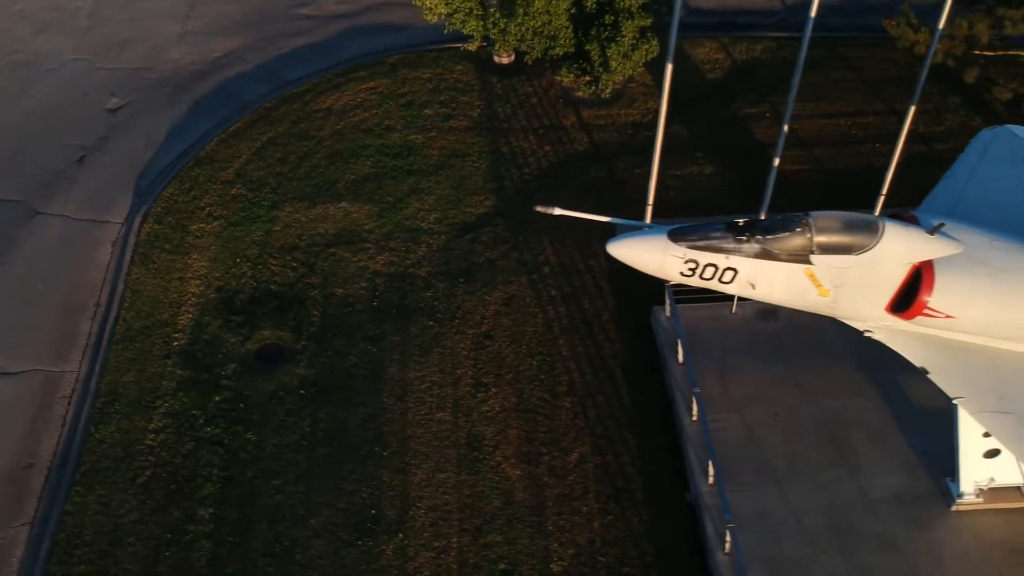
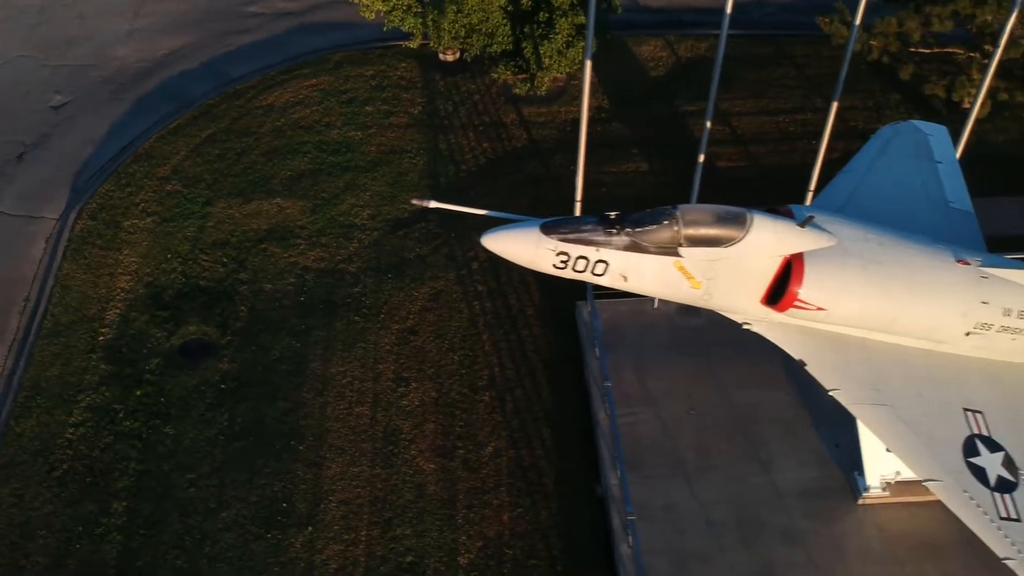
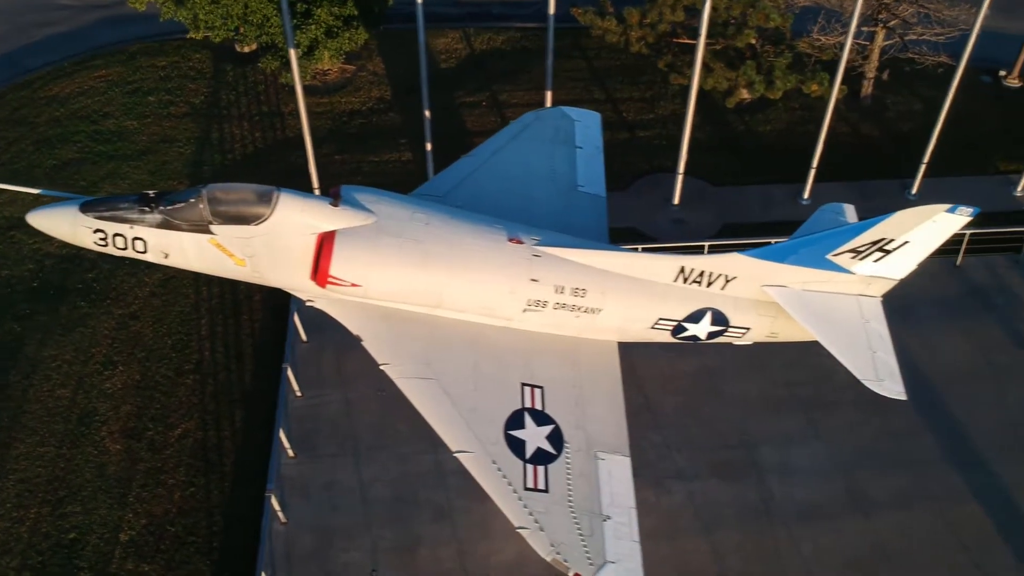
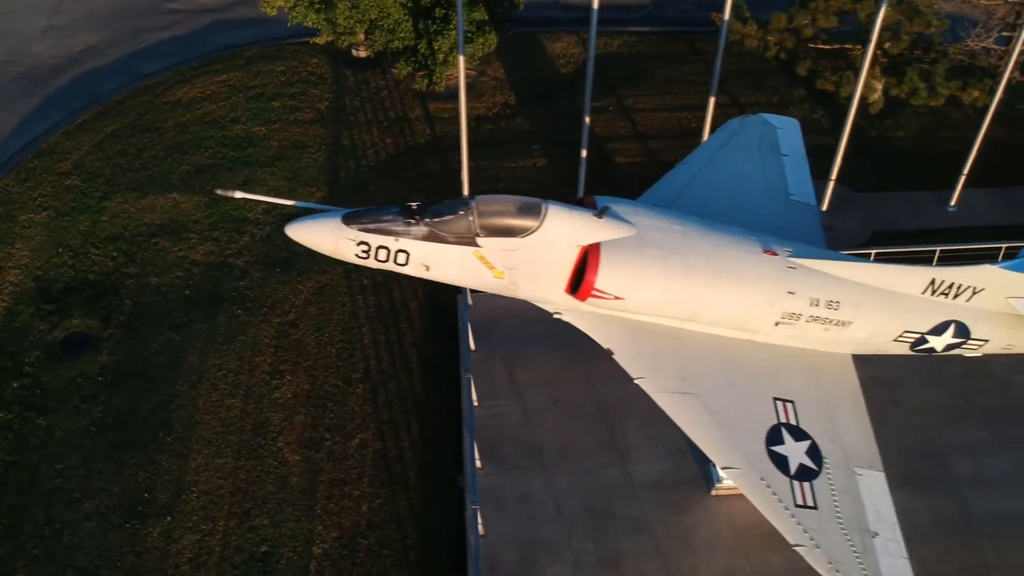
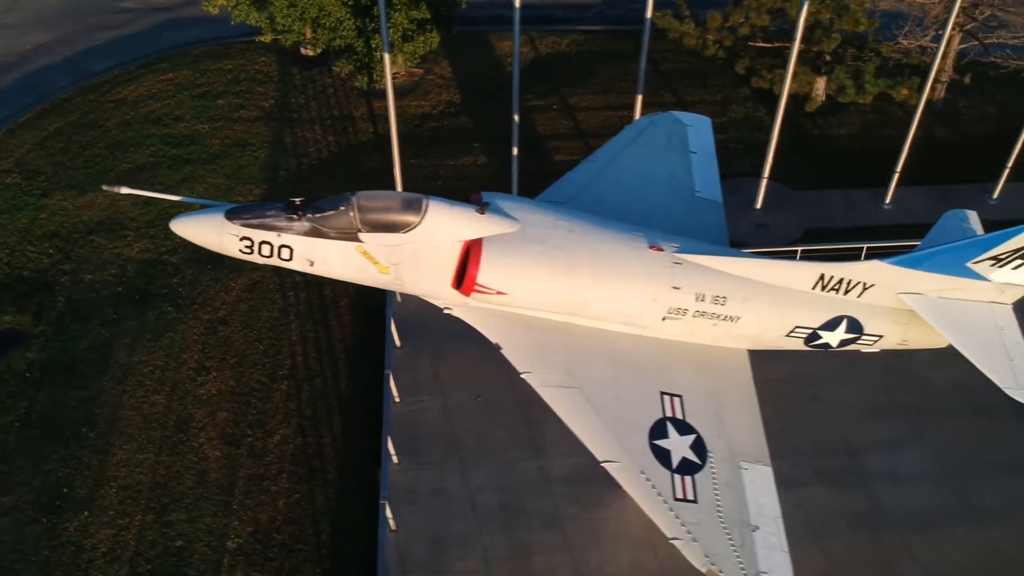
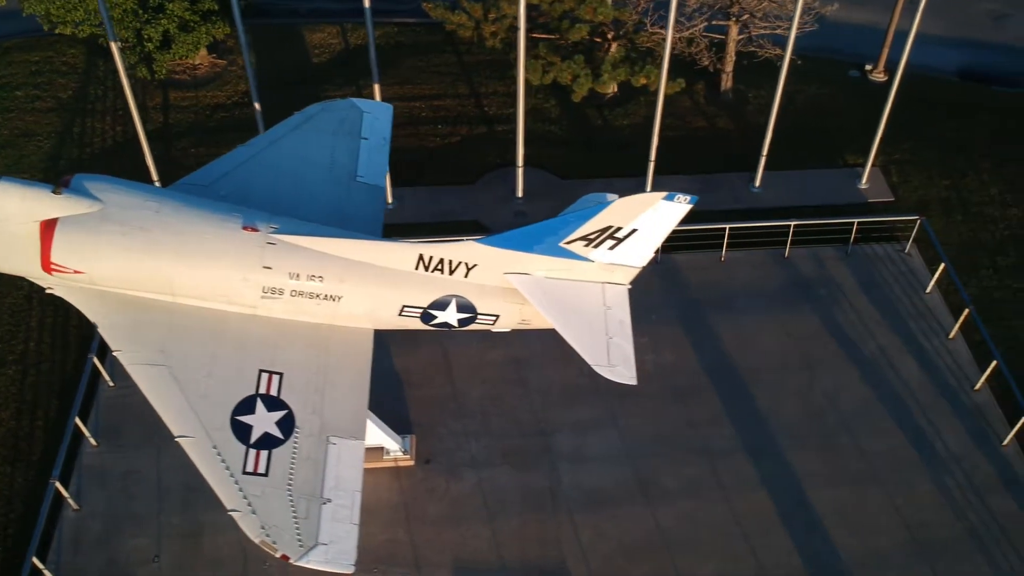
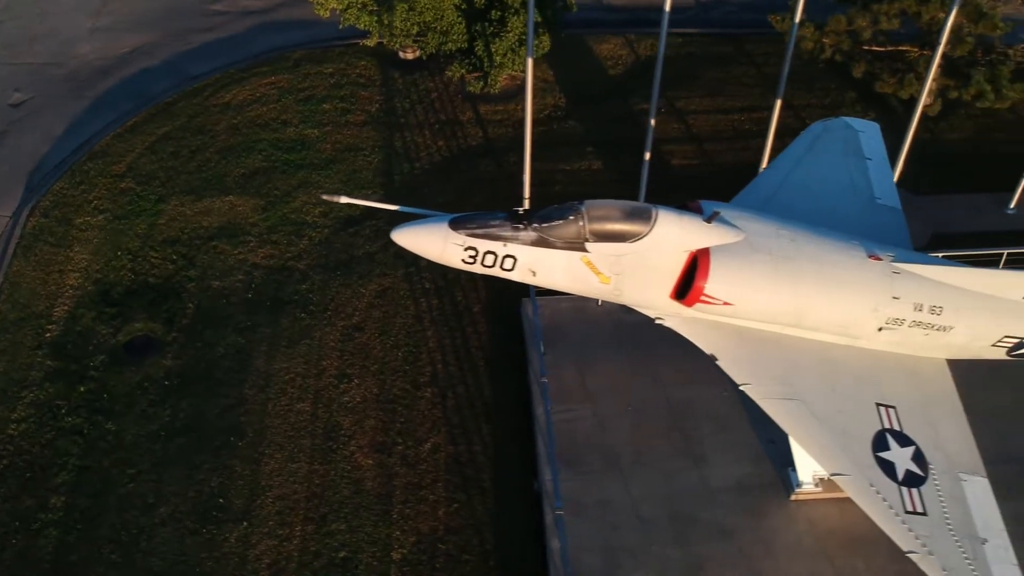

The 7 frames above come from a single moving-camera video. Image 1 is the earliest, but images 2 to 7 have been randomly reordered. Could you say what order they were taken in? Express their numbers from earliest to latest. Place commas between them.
2, 7, 4, 5, 3, 6
